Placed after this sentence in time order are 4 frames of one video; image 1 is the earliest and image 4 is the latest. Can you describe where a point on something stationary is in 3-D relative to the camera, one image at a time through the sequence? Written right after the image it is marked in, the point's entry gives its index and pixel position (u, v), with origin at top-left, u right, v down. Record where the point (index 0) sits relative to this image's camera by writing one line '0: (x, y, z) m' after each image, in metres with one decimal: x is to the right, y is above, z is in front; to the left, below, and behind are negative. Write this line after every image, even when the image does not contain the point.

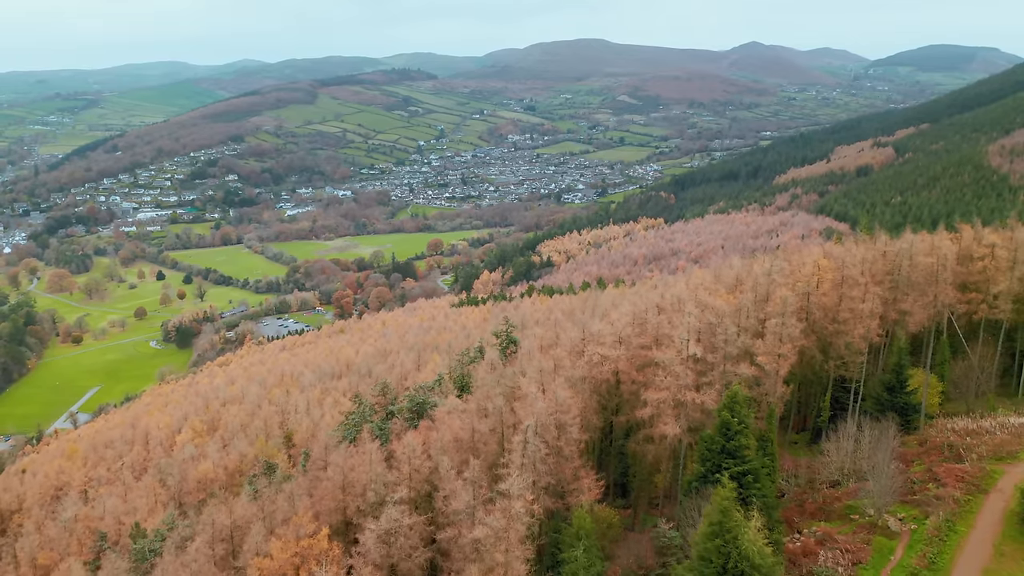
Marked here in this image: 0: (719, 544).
0: (+6.2, -7.6, +18.6) m
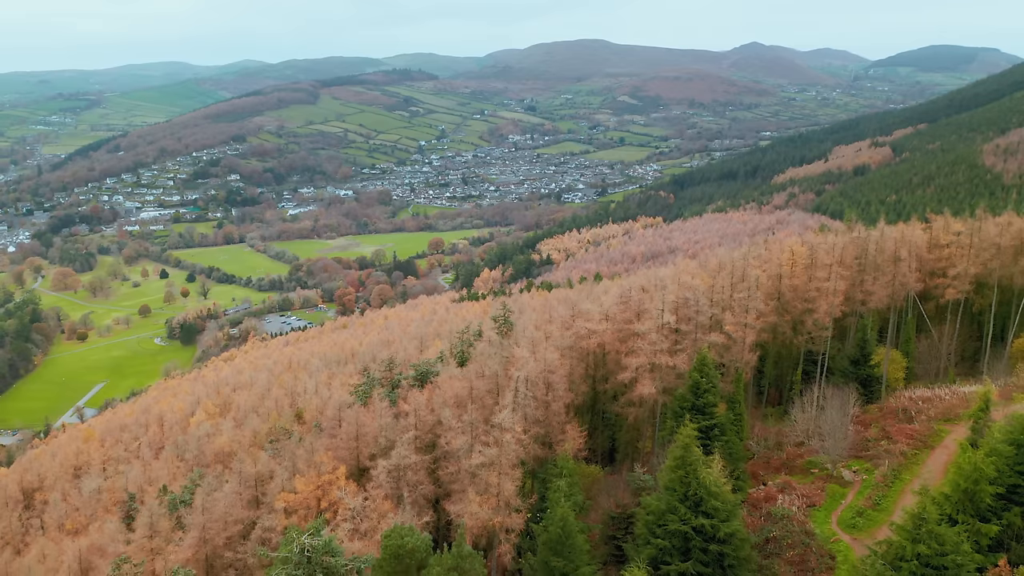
0: (+5.9, -6.5, +21.6) m
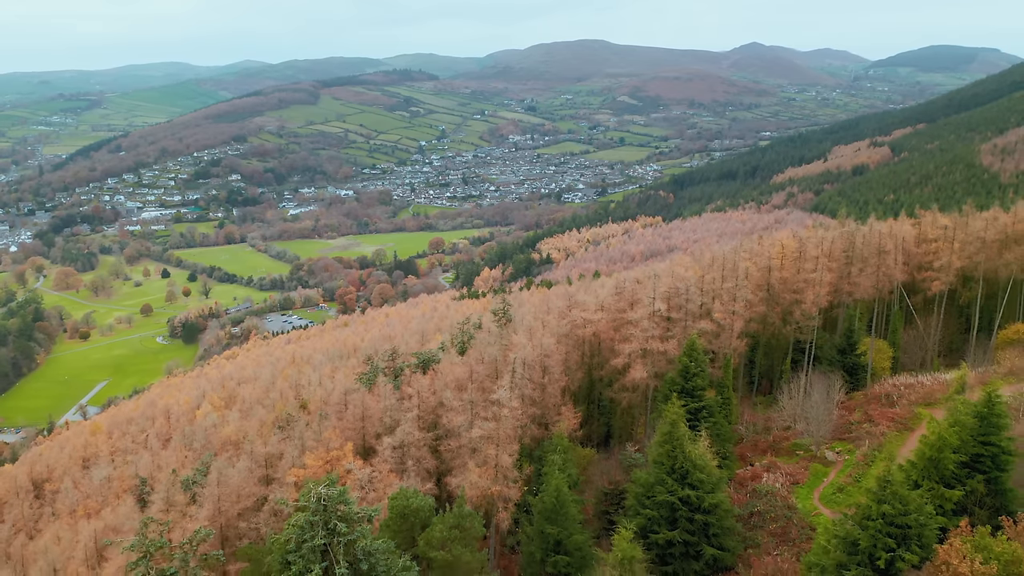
0: (+5.8, -6.0, +23.0) m
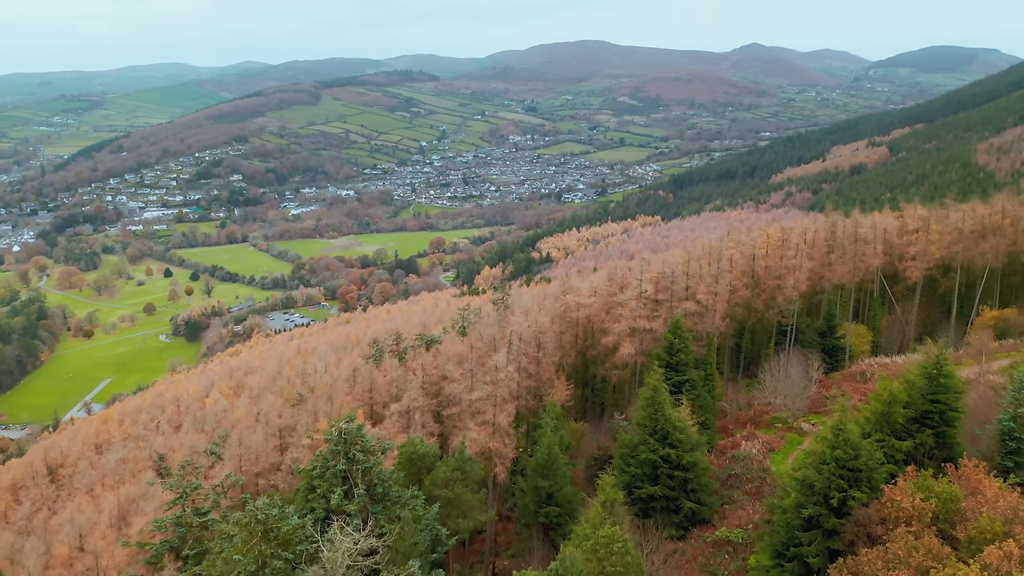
0: (+5.6, -5.1, +25.1) m
